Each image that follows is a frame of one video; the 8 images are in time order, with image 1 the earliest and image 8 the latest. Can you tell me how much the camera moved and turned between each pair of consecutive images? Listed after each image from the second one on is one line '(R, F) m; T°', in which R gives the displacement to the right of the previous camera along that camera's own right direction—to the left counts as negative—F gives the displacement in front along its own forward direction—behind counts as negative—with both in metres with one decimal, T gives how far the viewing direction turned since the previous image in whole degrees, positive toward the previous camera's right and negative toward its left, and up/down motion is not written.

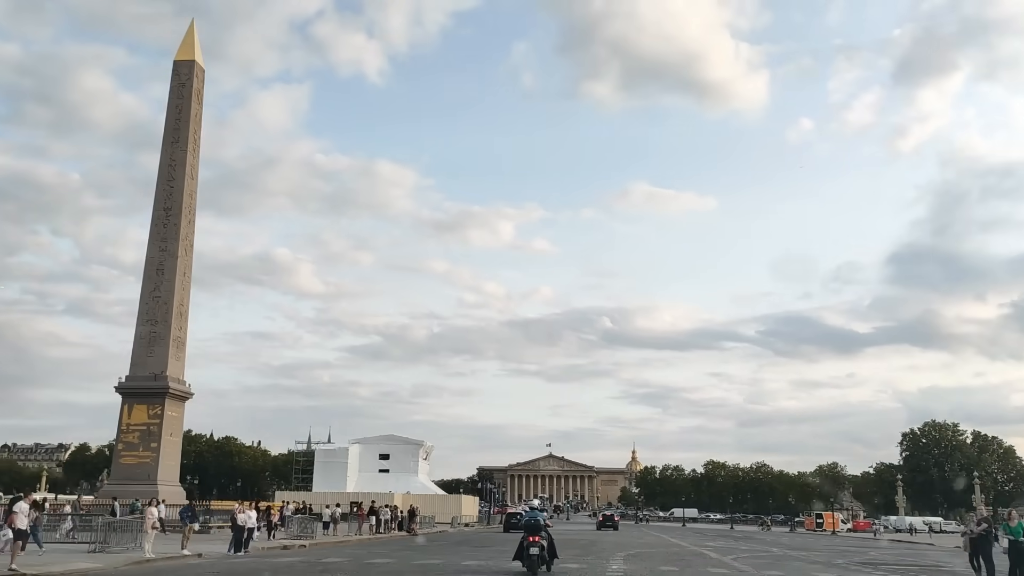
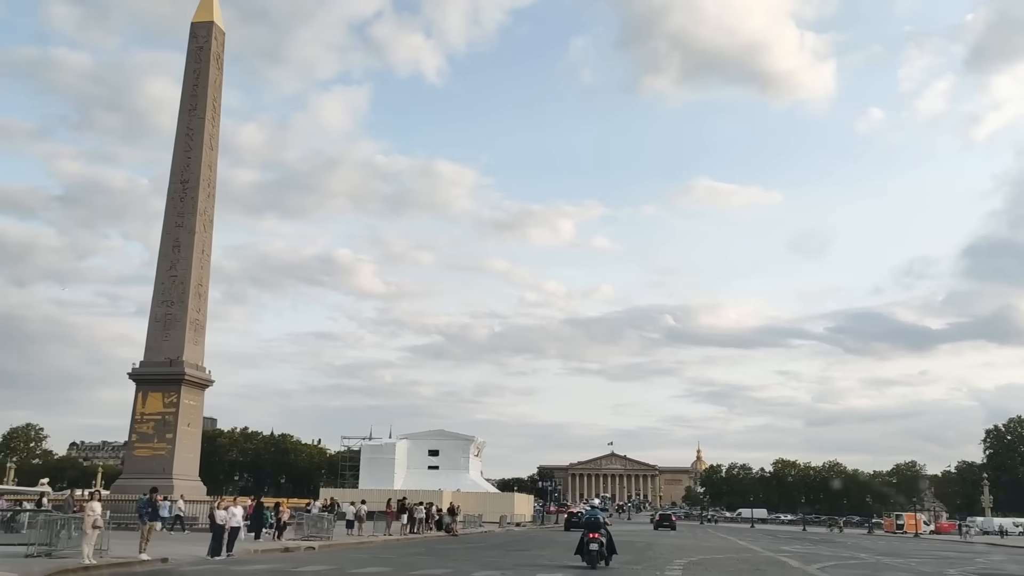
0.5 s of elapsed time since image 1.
(+0.8, +5.1) m; -4°
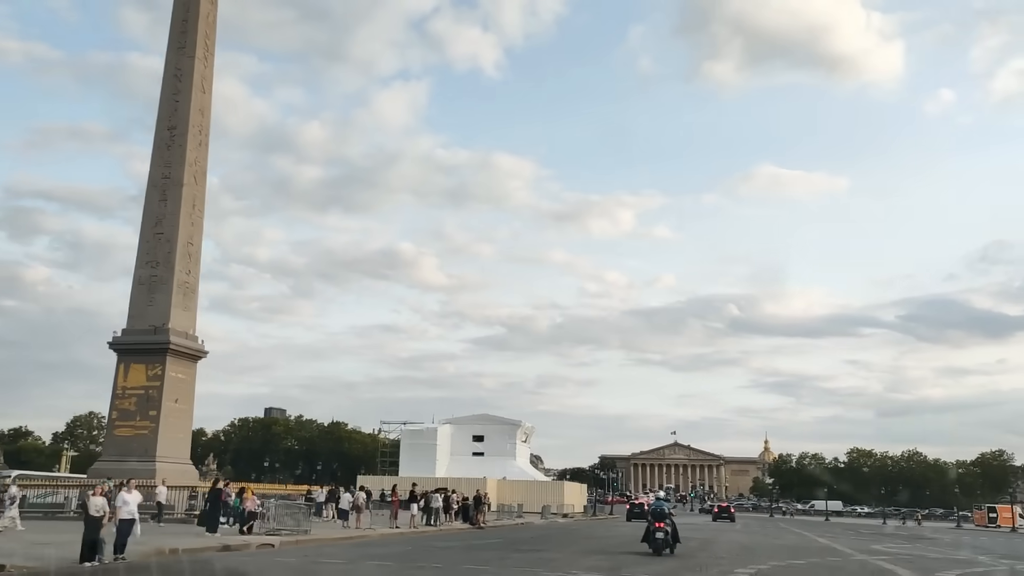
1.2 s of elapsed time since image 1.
(+1.3, +7.0) m; -4°
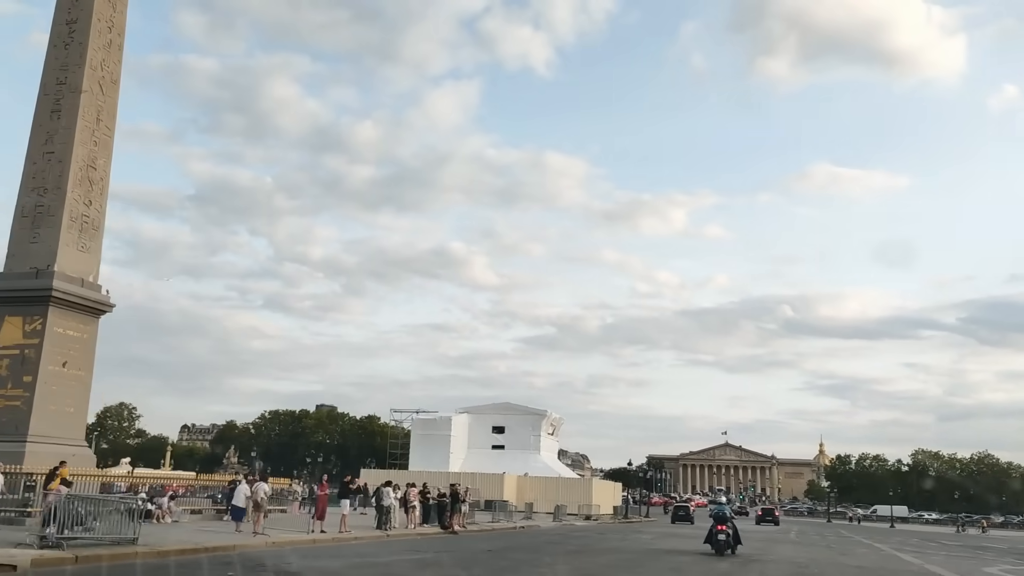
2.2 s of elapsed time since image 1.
(+2.3, +9.6) m; -3°
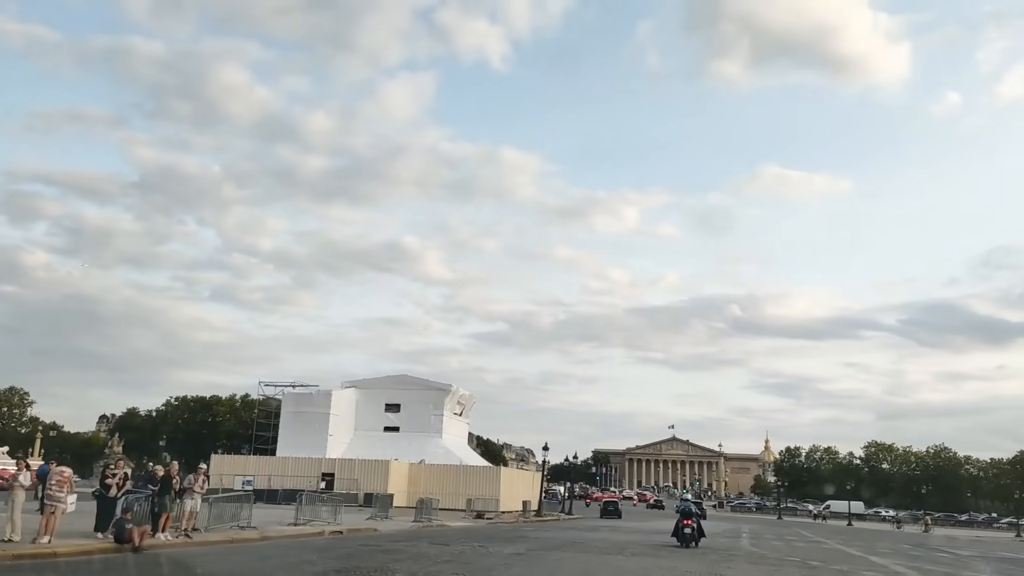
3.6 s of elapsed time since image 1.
(+4.0, +13.9) m; +3°
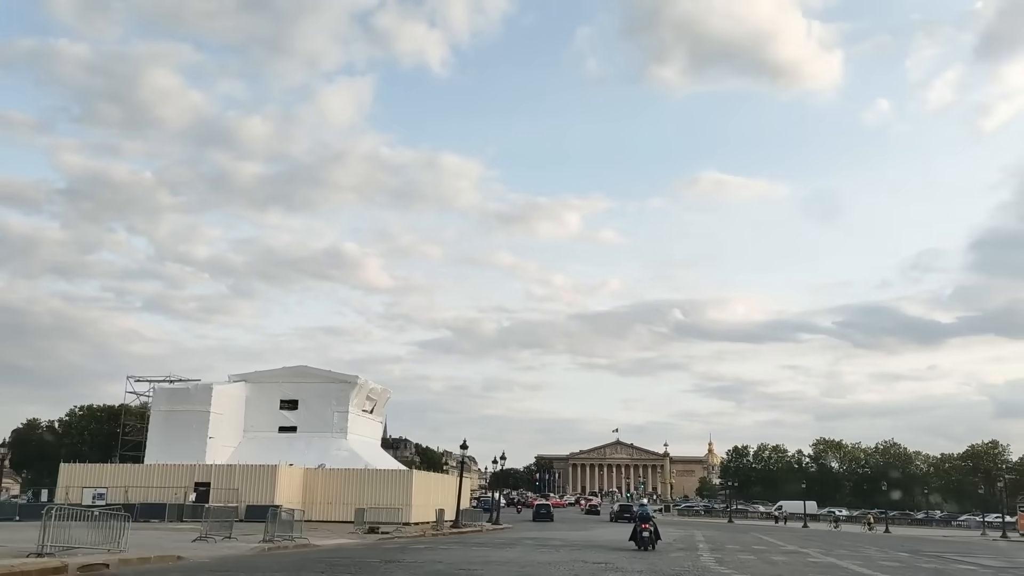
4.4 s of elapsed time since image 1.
(+1.8, +8.8) m; +4°
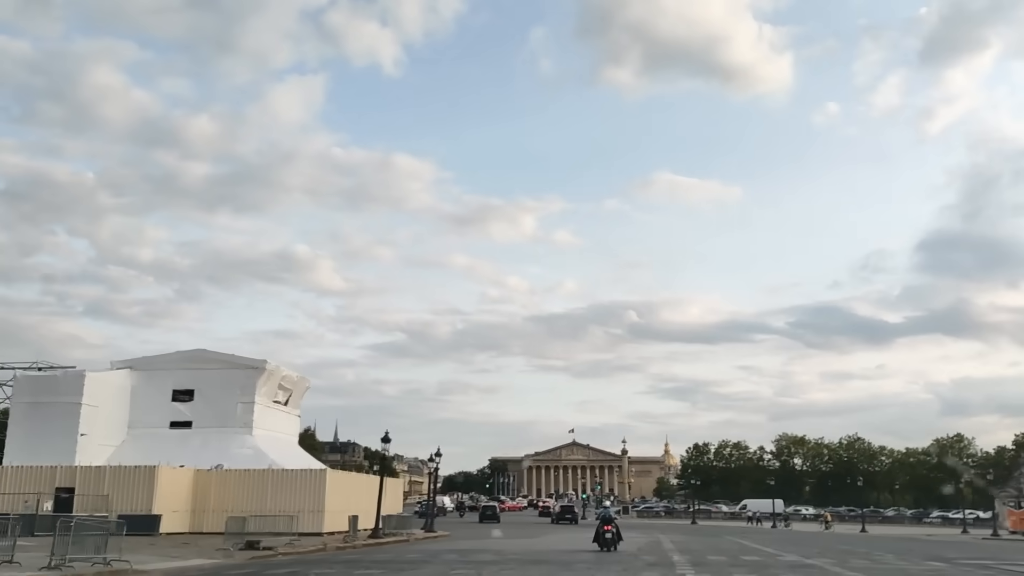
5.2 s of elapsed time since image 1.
(+1.1, +8.0) m; +3°
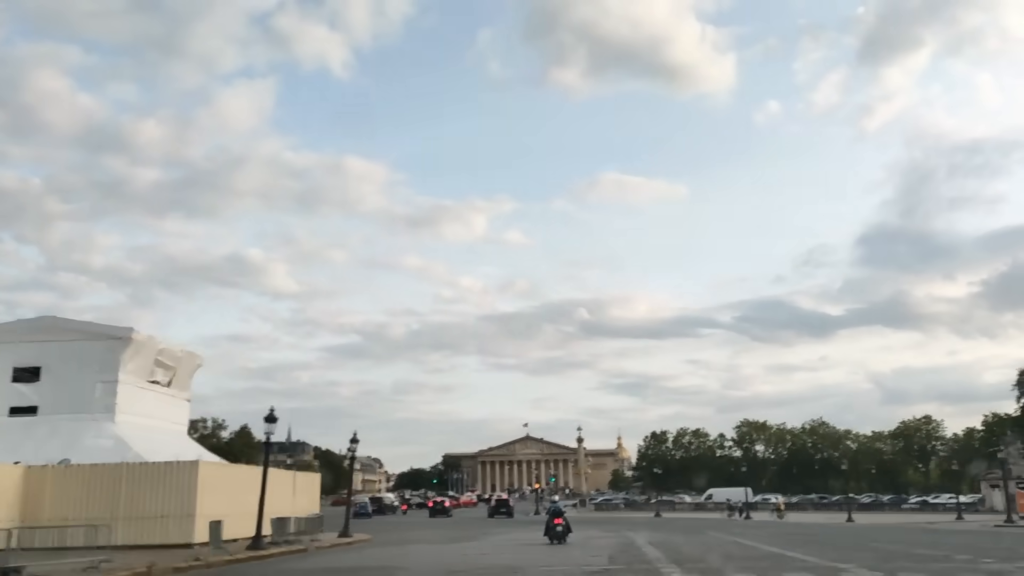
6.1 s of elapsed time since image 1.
(+0.8, +9.5) m; +3°
